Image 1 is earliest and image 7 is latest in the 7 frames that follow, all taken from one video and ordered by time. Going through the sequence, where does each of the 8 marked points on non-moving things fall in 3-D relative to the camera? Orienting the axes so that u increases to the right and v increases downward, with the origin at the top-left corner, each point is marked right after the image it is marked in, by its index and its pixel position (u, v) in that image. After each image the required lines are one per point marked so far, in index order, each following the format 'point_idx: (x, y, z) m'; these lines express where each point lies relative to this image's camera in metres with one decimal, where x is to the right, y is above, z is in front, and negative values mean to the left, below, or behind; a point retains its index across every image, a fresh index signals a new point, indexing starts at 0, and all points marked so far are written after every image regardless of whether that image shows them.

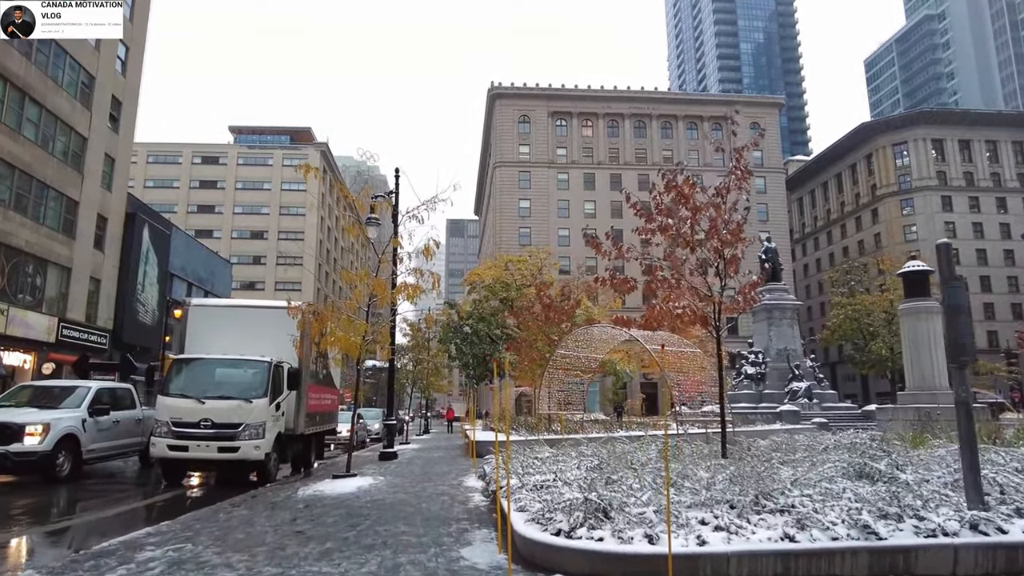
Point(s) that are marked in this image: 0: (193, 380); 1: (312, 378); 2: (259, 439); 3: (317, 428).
0: (-5.0, -1.5, +10.9) m
1: (-3.7, -1.7, +12.6) m
2: (-3.9, -2.4, +10.6) m
3: (-3.9, -2.8, +13.6) m
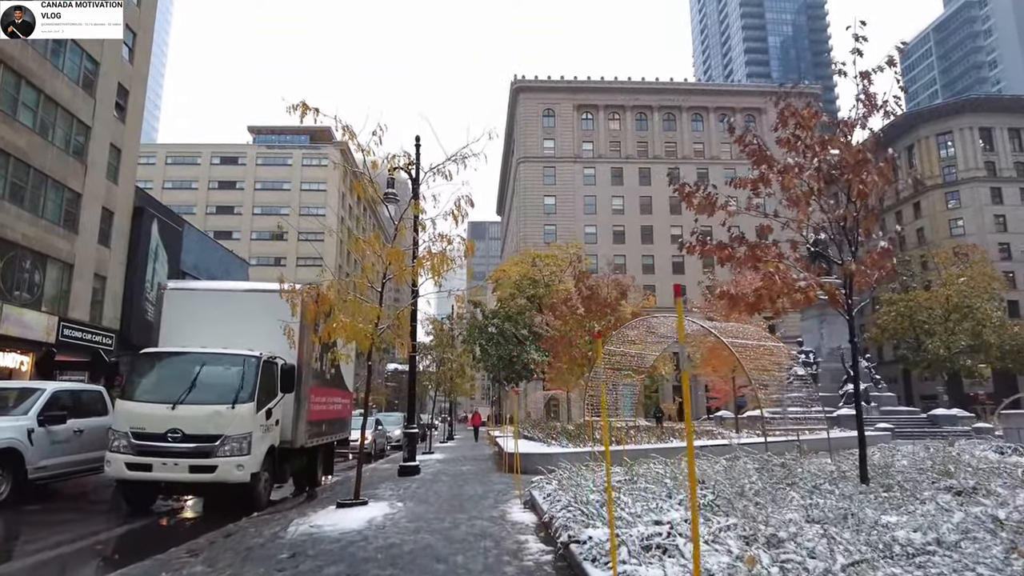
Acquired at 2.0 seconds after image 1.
0: (-4.3, -1.2, +8.6) m
1: (-3.0, -1.4, +10.3) m
2: (-3.2, -2.0, +8.2) m
3: (-3.1, -2.5, +11.2) m
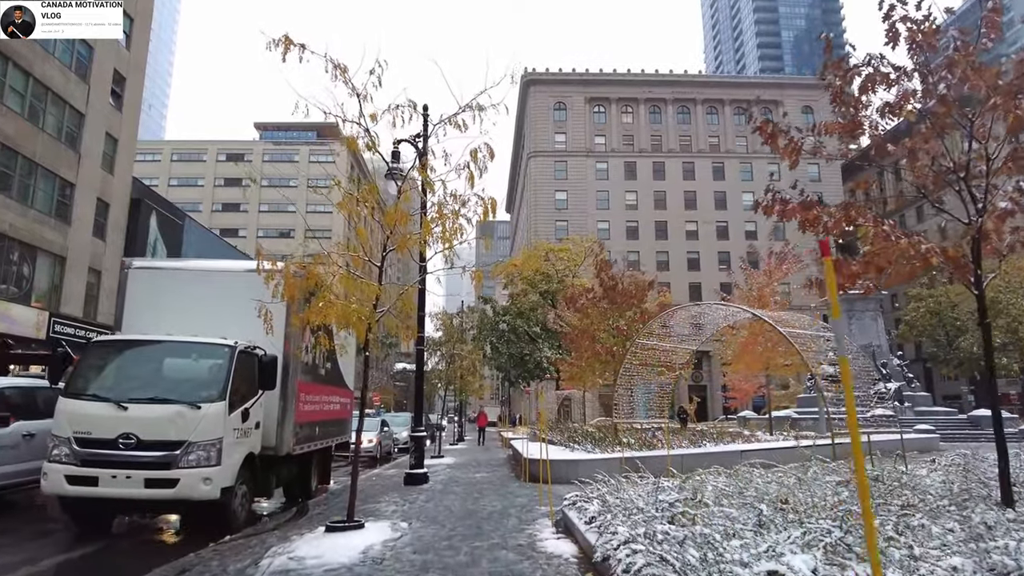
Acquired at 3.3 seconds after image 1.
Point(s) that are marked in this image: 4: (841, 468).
0: (-4.0, -0.9, +7.0) m
1: (-2.7, -1.1, +8.7) m
2: (-2.9, -1.8, +6.7) m
3: (-2.8, -2.2, +9.7) m
4: (+3.9, -2.1, +8.1) m
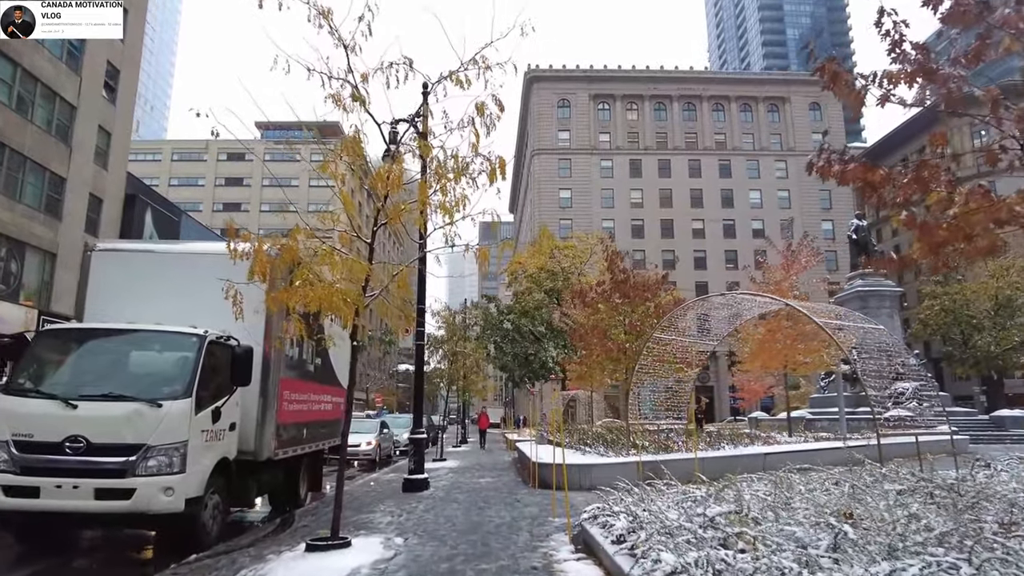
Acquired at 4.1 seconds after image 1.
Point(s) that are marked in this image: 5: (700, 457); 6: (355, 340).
0: (-3.9, -0.7, +6.1) m
1: (-2.6, -0.9, +7.8) m
2: (-2.8, -1.6, +5.8) m
3: (-2.7, -2.0, +8.8) m
4: (+4.0, -1.9, +7.1) m
5: (+3.4, -2.9, +12.0) m
6: (-1.5, -0.5, +6.7) m
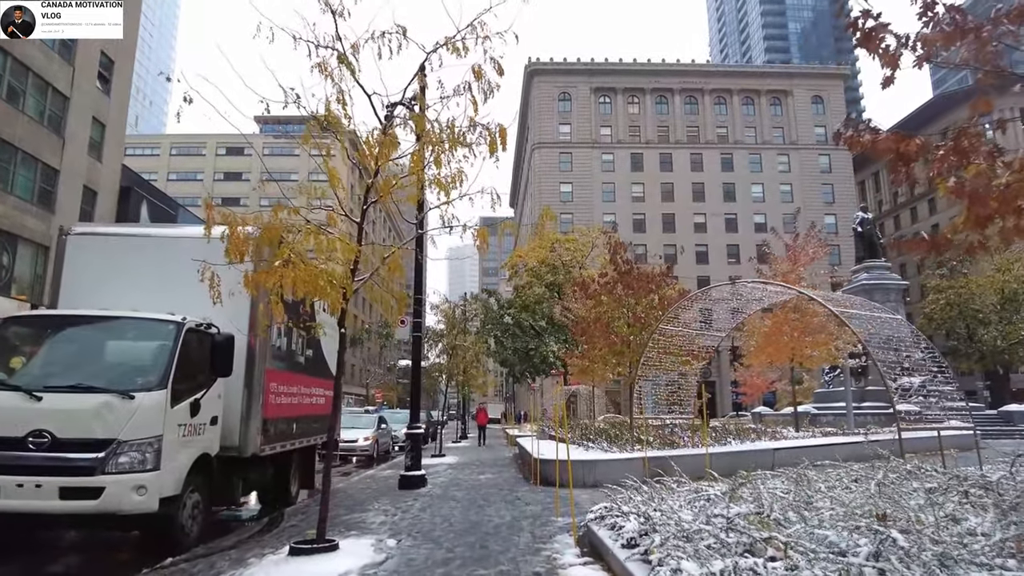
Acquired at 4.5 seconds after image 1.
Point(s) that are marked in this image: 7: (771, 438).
0: (-3.9, -0.6, +5.7) m
1: (-2.6, -0.8, +7.4) m
2: (-2.8, -1.5, +5.3) m
3: (-2.7, -1.9, +8.3) m
4: (+4.0, -1.8, +6.7) m
5: (+3.4, -2.8, +11.6) m
6: (-1.5, -0.4, +6.3) m
7: (+6.2, -3.6, +16.4) m
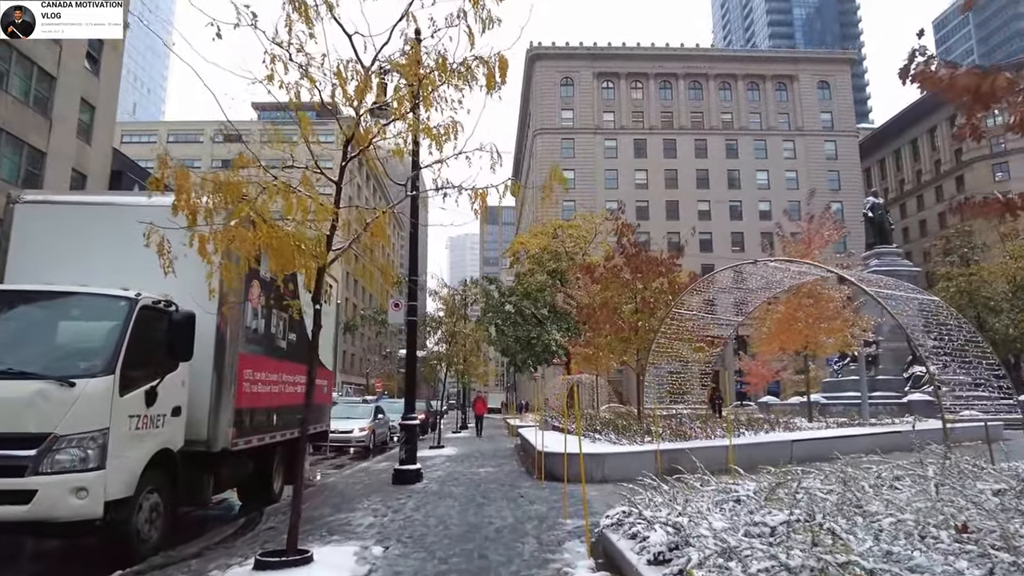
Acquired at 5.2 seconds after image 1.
0: (-3.9, -0.4, +4.9) m
1: (-2.5, -0.5, +6.6) m
2: (-2.8, -1.2, +4.6) m
3: (-2.6, -1.6, +7.6) m
4: (+4.0, -1.6, +5.9) m
5: (+3.4, -2.5, +10.8) m
6: (-1.5, -0.1, +5.5) m
7: (+6.2, -3.2, +15.7) m
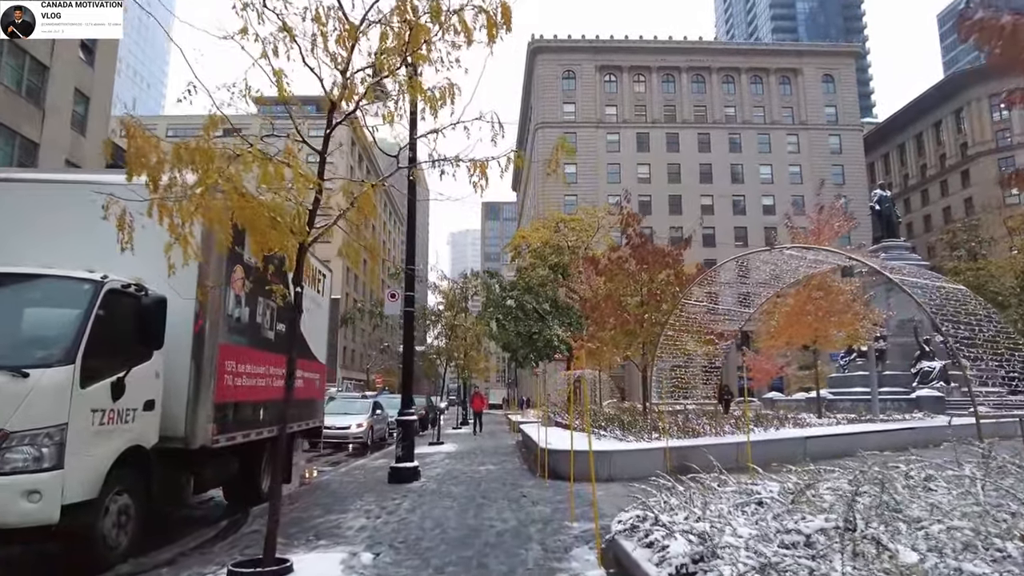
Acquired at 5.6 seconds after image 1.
0: (-3.9, -0.3, +4.5) m
1: (-2.5, -0.4, +6.2) m
2: (-2.8, -1.1, +4.1) m
3: (-2.6, -1.5, +7.1) m
4: (+4.0, -1.4, +5.5) m
5: (+3.5, -2.3, +10.4) m
6: (-1.5, 0.0, +5.0) m
7: (+6.3, -3.0, +15.2) m
